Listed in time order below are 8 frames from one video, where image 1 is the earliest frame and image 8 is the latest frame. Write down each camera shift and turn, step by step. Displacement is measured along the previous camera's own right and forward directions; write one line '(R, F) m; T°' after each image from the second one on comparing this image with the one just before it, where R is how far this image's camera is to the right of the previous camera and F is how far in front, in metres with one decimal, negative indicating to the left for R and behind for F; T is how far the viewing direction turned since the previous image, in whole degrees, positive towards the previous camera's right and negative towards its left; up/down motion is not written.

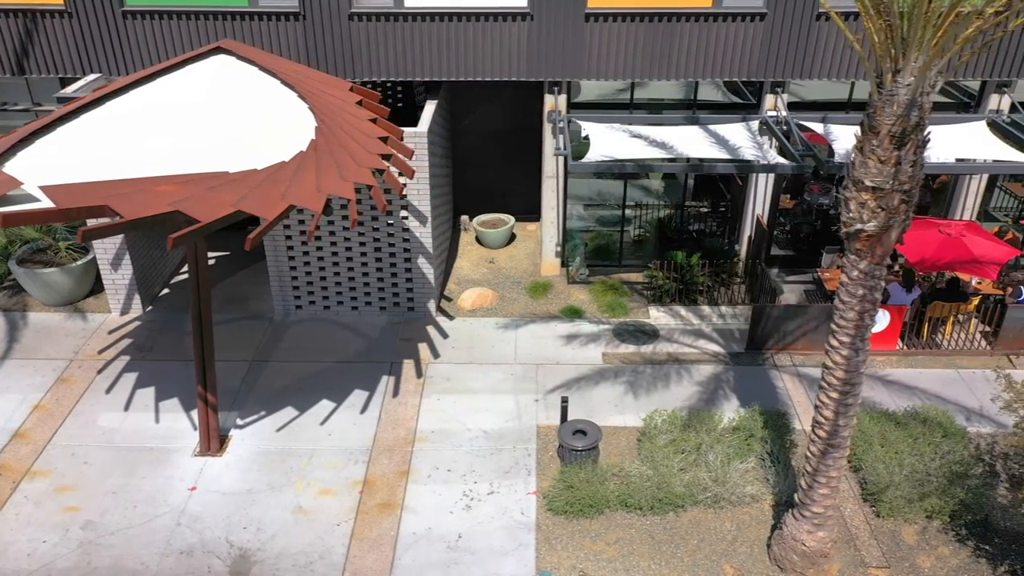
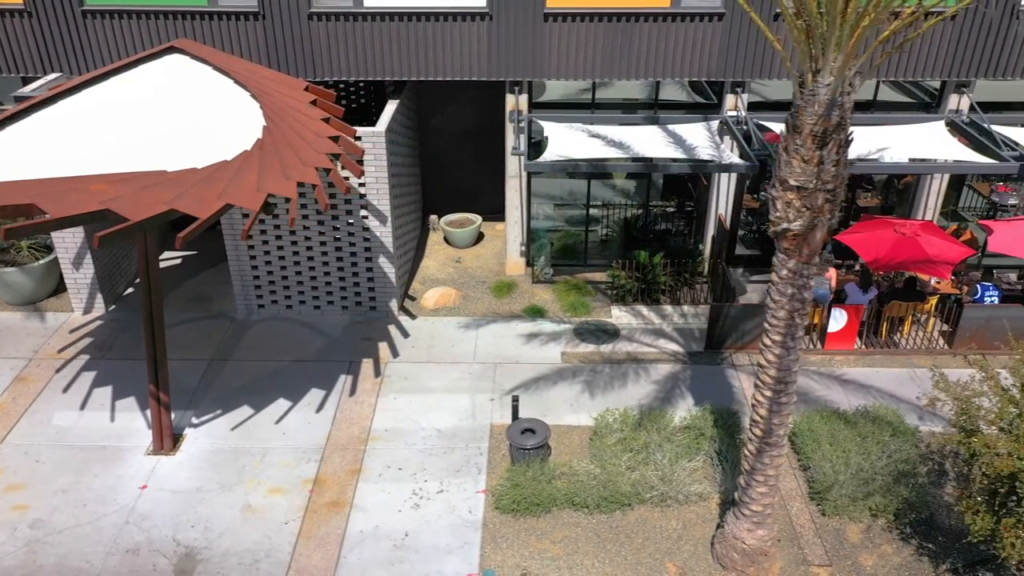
(+0.7, 0.0) m; 0°
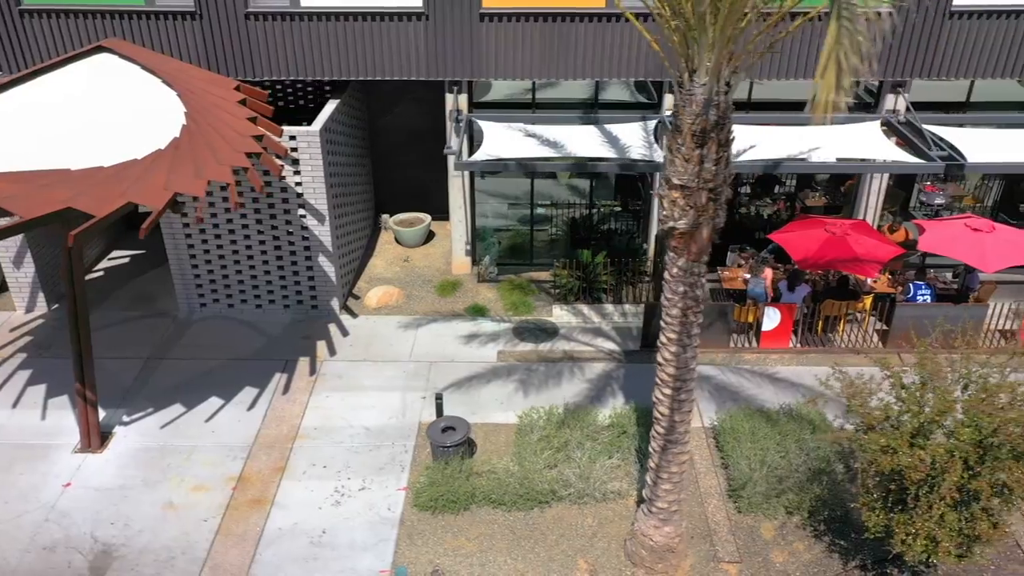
(+1.1, -0.1) m; 0°
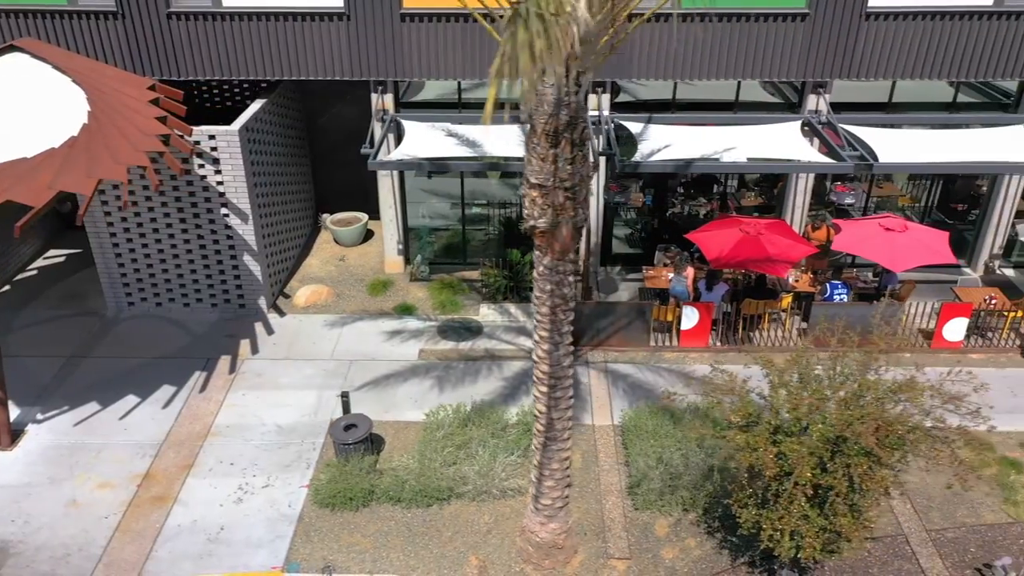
(+1.3, -0.1) m; 0°
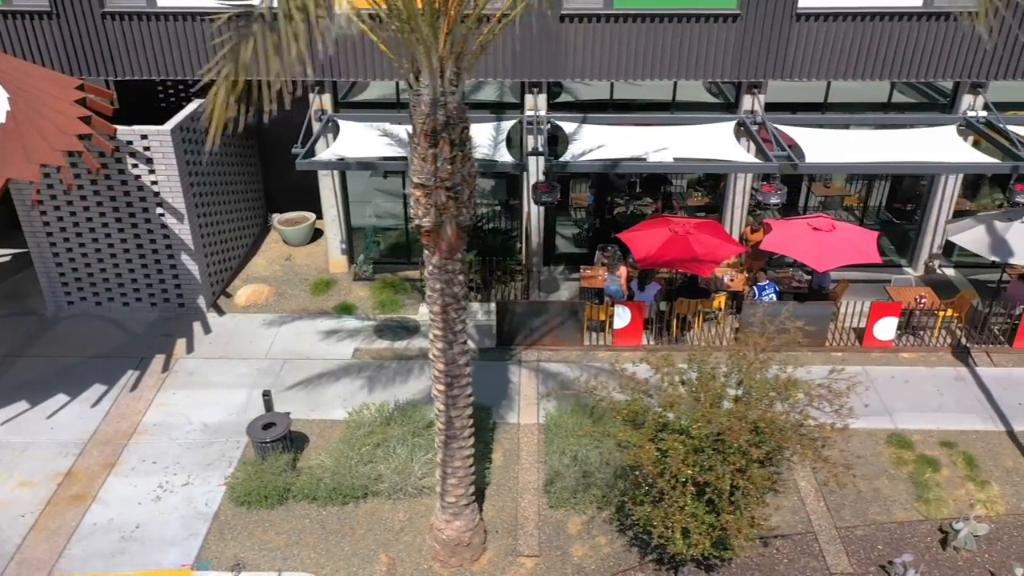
(+1.1, -0.1) m; 0°
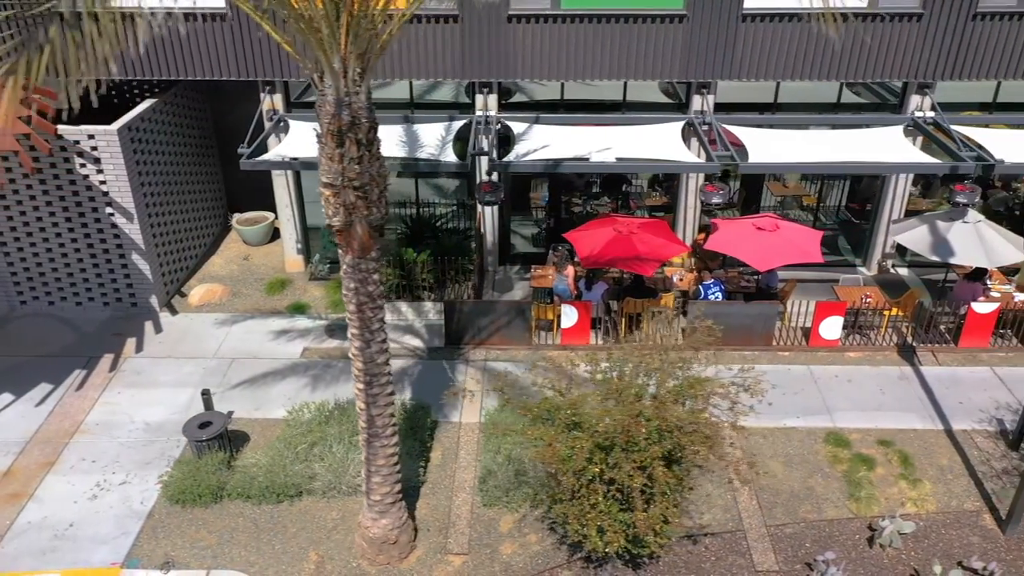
(+0.9, 0.0) m; 0°
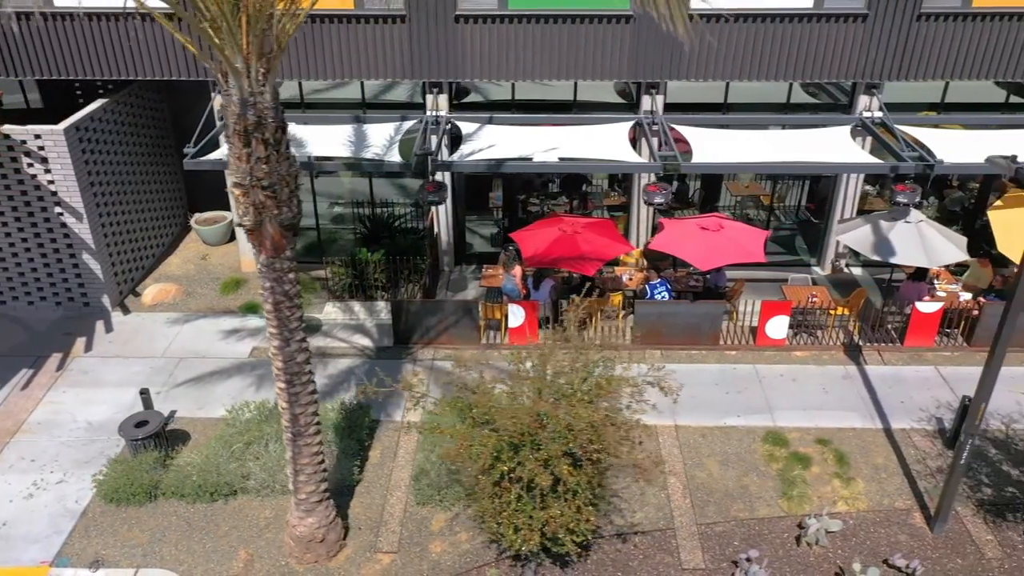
(+0.9, 0.0) m; 0°
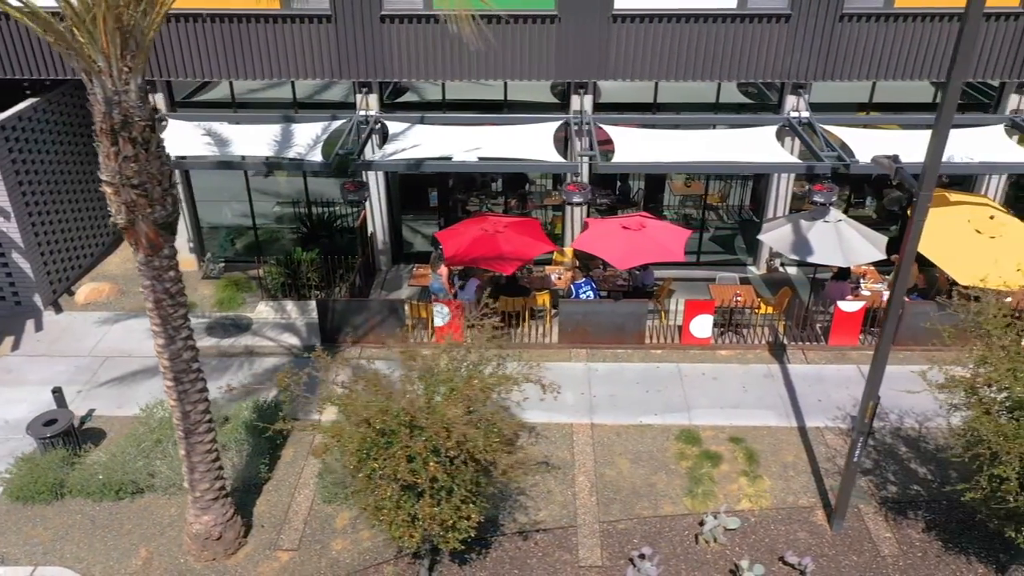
(+1.2, 0.0) m; 0°
